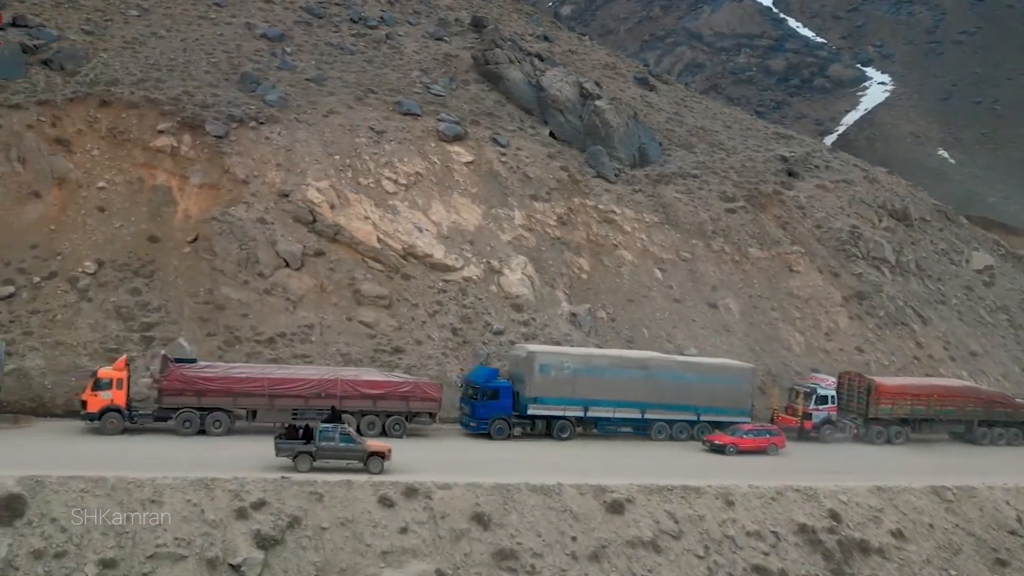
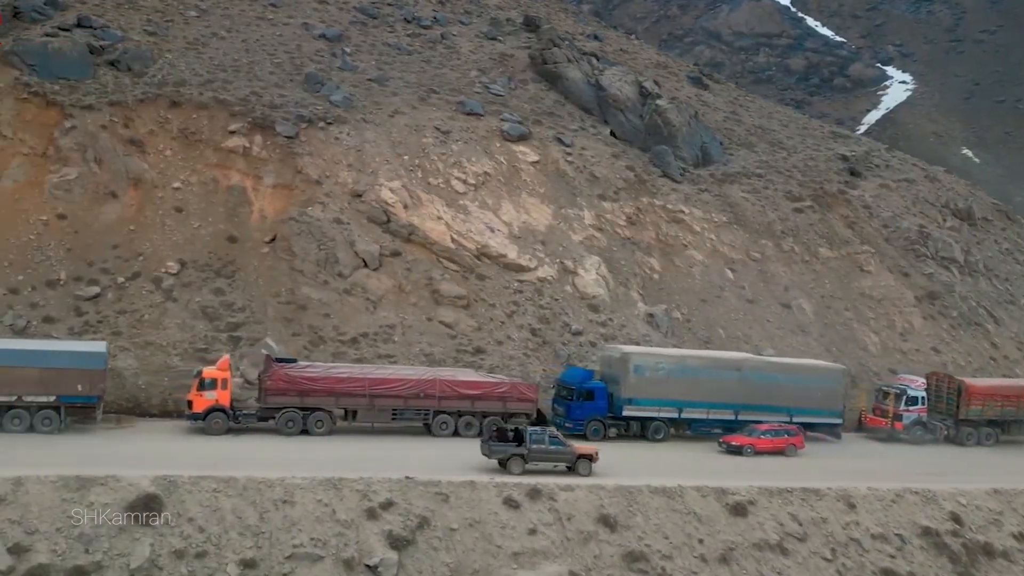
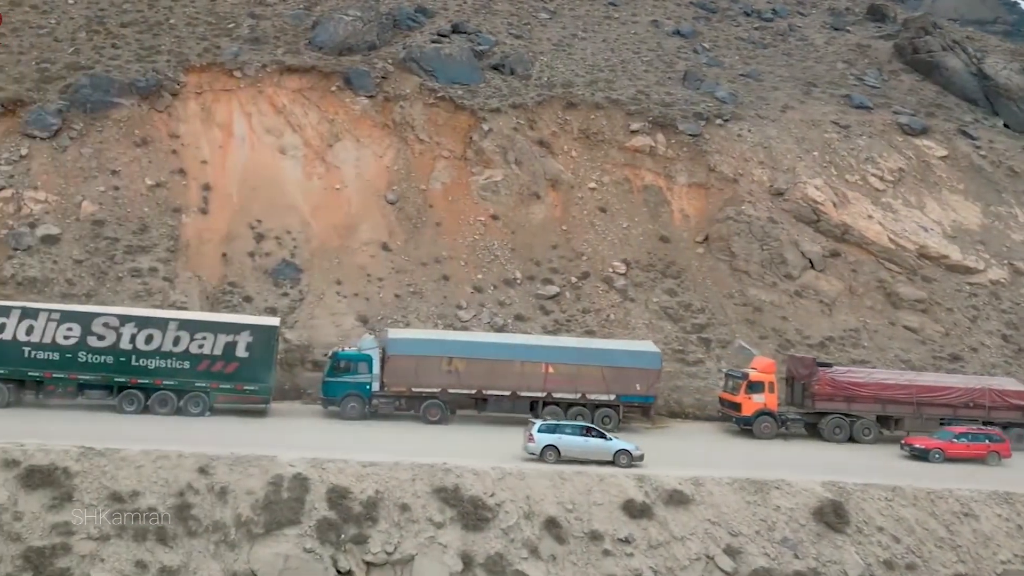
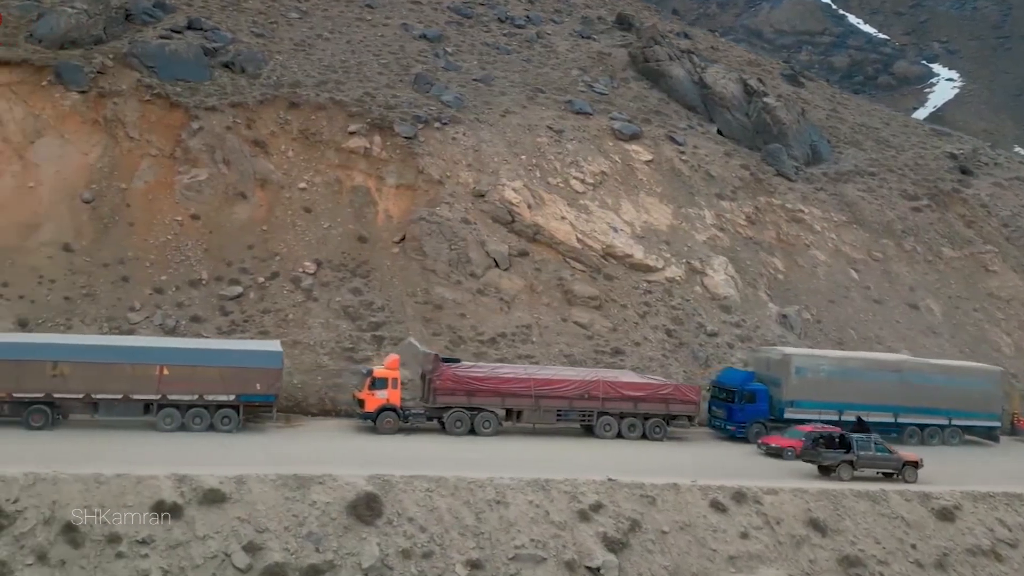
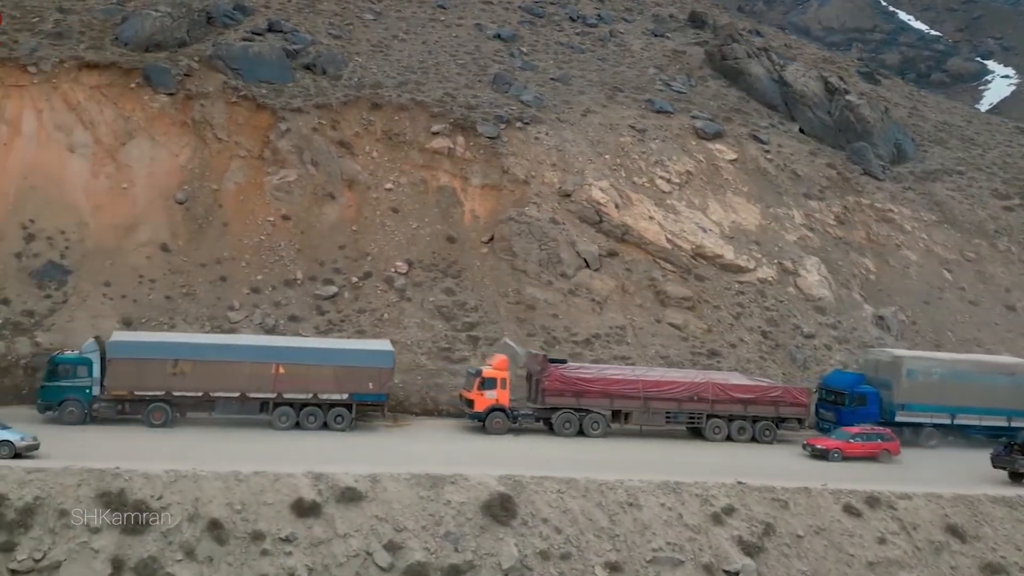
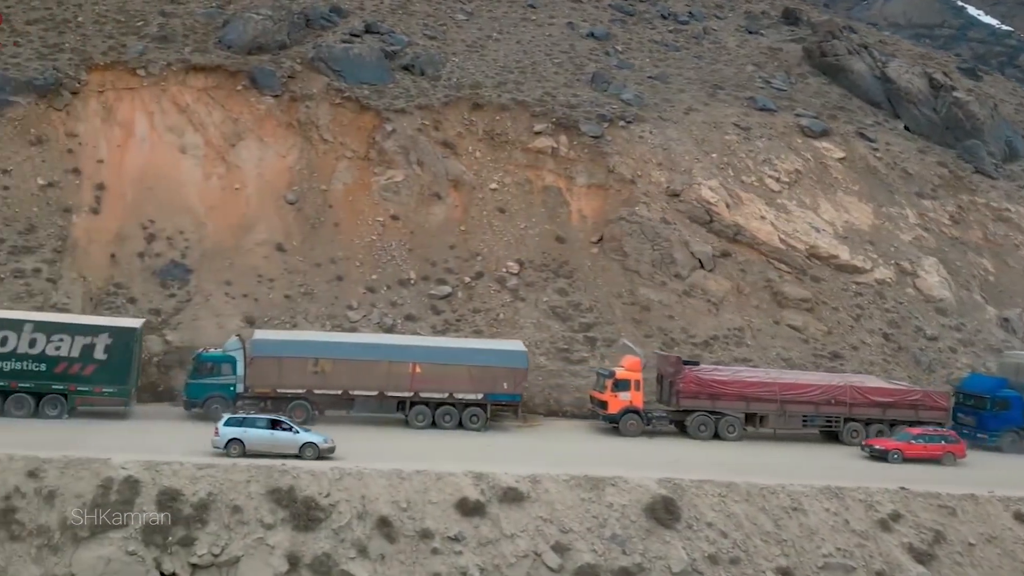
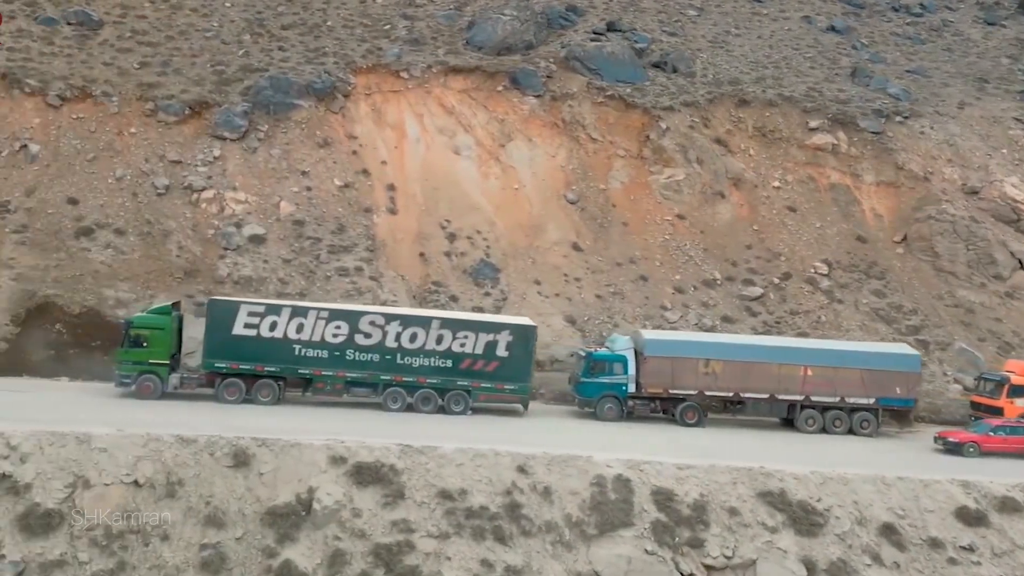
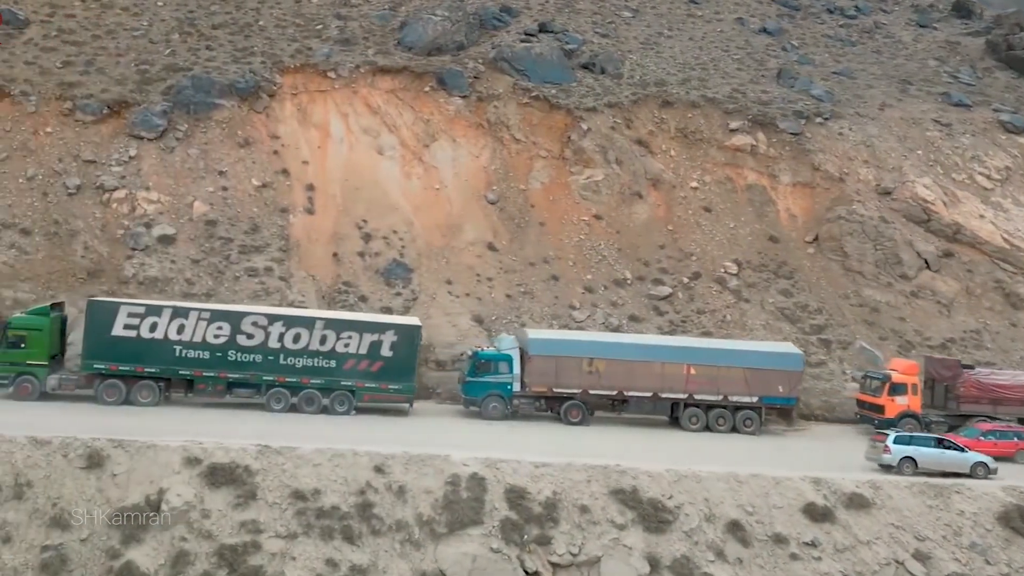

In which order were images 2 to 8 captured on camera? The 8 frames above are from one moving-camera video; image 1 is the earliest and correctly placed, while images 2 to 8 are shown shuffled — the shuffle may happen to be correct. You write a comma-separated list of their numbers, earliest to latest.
2, 4, 5, 6, 3, 8, 7
